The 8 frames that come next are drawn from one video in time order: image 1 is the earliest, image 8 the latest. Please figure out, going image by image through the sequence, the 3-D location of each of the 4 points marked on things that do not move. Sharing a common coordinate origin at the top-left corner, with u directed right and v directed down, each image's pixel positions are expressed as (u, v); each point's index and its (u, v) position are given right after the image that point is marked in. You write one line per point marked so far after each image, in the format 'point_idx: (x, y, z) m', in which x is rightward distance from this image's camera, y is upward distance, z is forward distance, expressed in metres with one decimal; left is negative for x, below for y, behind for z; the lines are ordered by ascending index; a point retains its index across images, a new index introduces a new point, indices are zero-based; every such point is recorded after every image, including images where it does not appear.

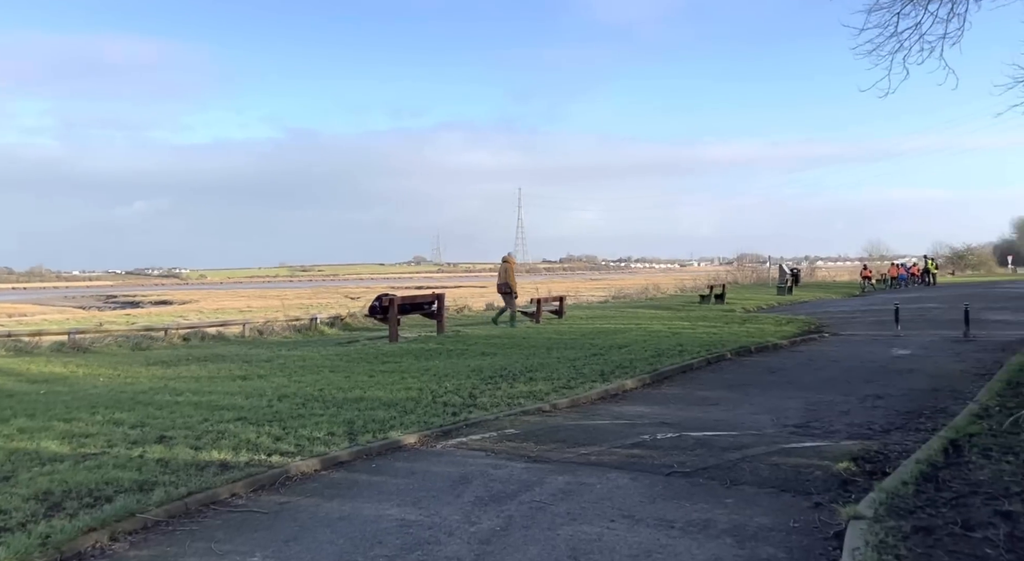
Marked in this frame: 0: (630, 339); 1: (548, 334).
0: (+2.4, -1.2, +15.4) m
1: (+0.8, -1.2, +16.9) m
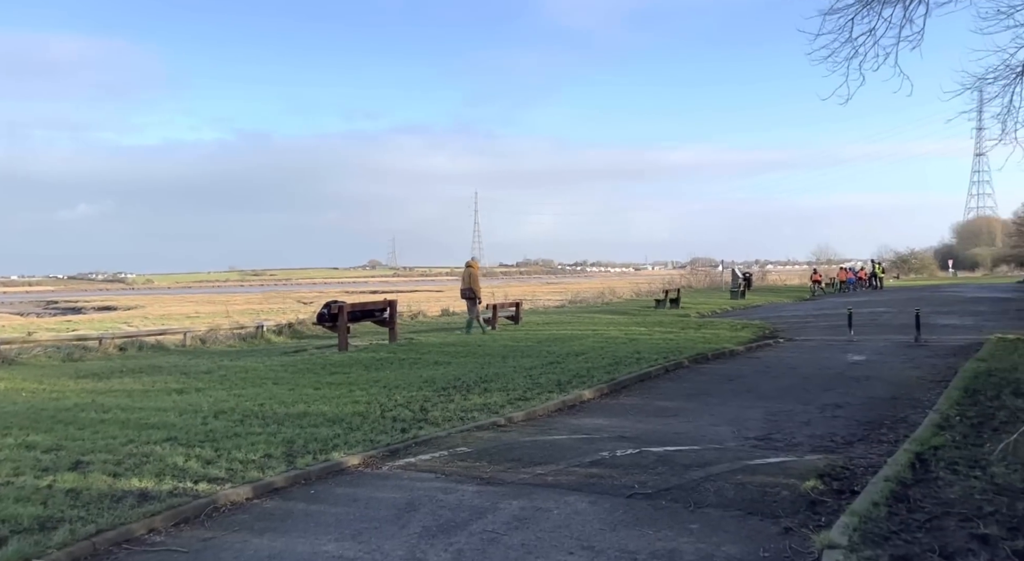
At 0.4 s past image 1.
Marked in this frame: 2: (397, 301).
0: (+1.5, -1.3, +15.2) m
1: (-0.1, -1.3, +16.7) m
2: (-2.7, -0.5, +18.2) m
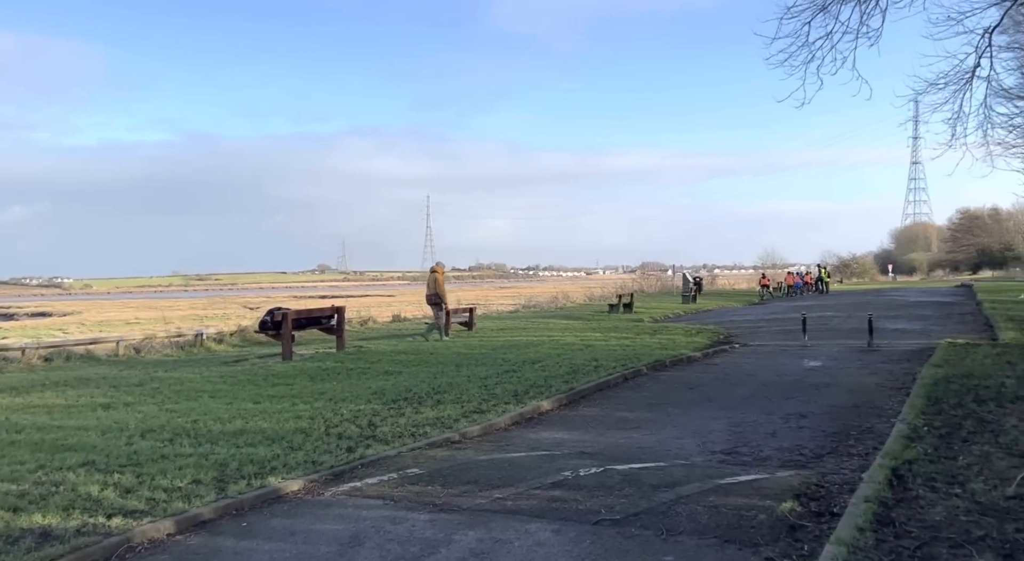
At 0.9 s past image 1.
0: (+0.6, -1.4, +15.0) m
1: (-1.1, -1.4, +16.3) m
2: (-3.8, -0.6, +17.7) m
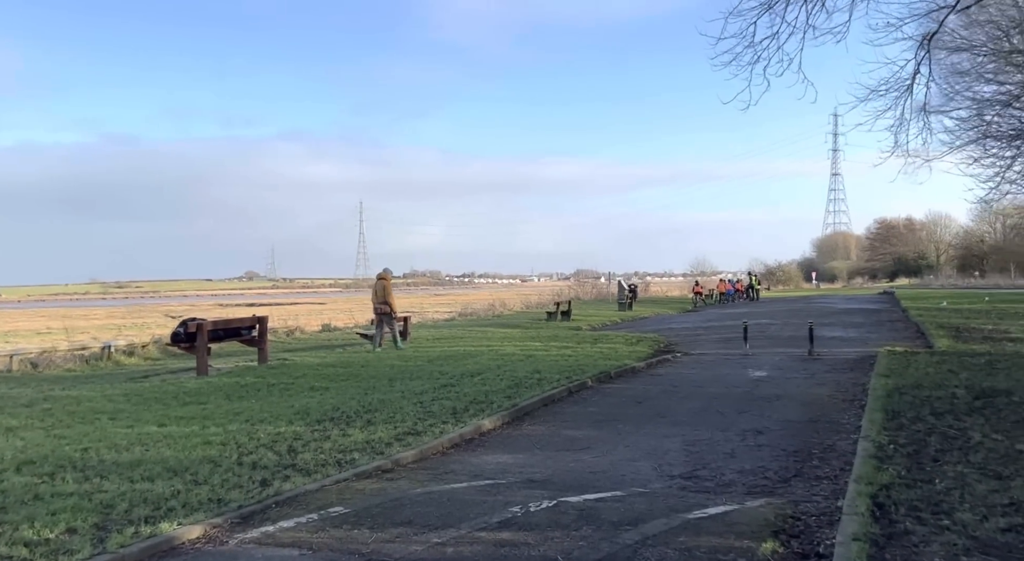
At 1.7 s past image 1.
0: (-0.5, -1.5, +14.5) m
1: (-2.3, -1.6, +15.7) m
2: (-5.1, -0.8, +16.9) m
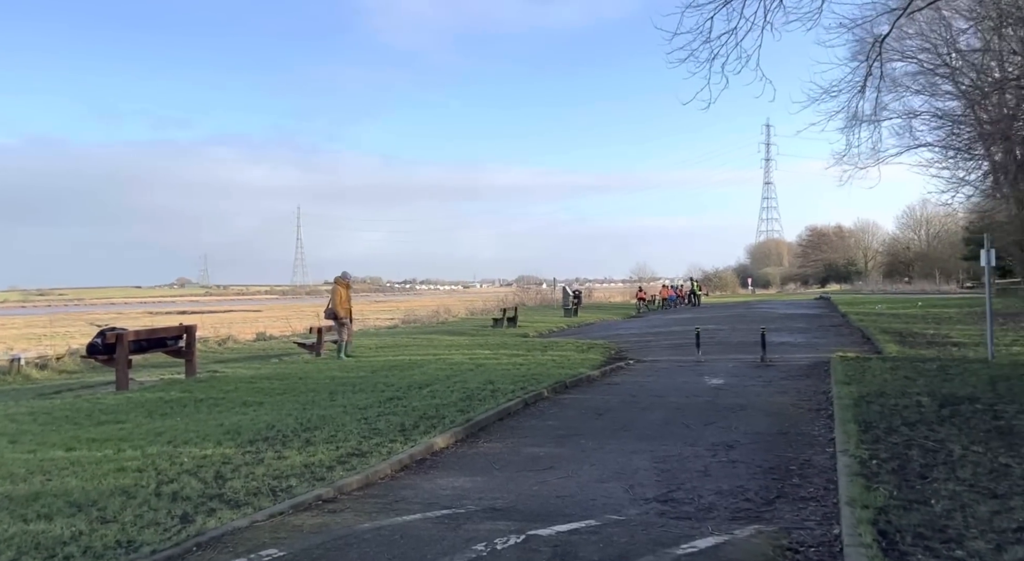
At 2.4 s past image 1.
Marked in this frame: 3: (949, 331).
0: (-1.5, -1.6, +14.0) m
1: (-3.4, -1.7, +15.0) m
2: (-6.2, -0.9, +16.0) m
3: (+9.7, -1.1, +18.0) m
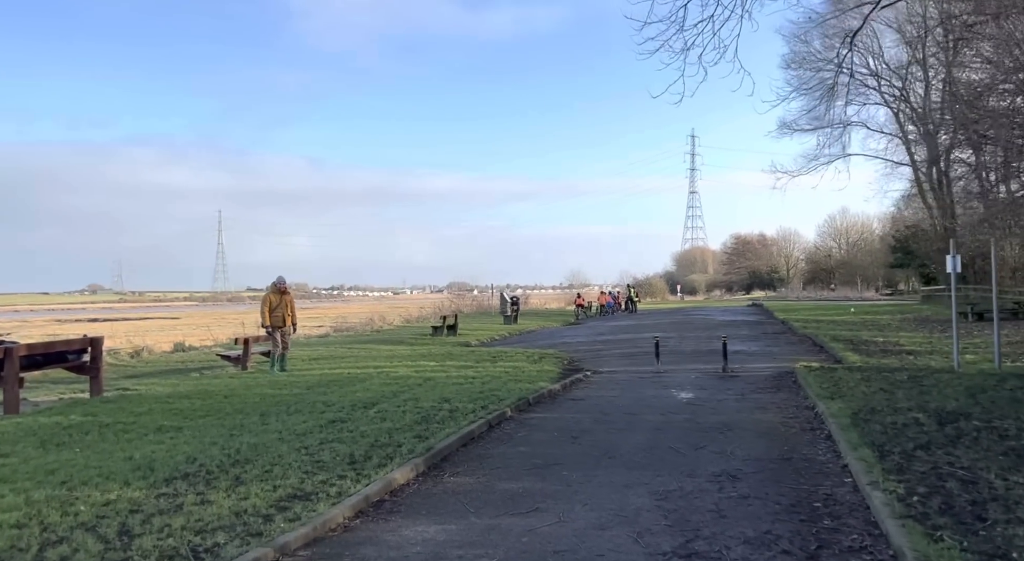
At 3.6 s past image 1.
0: (-2.4, -1.7, +13.0) m
1: (-4.4, -1.8, +13.9) m
2: (-7.3, -1.0, +14.7) m
3: (+8.4, -1.3, +18.0) m
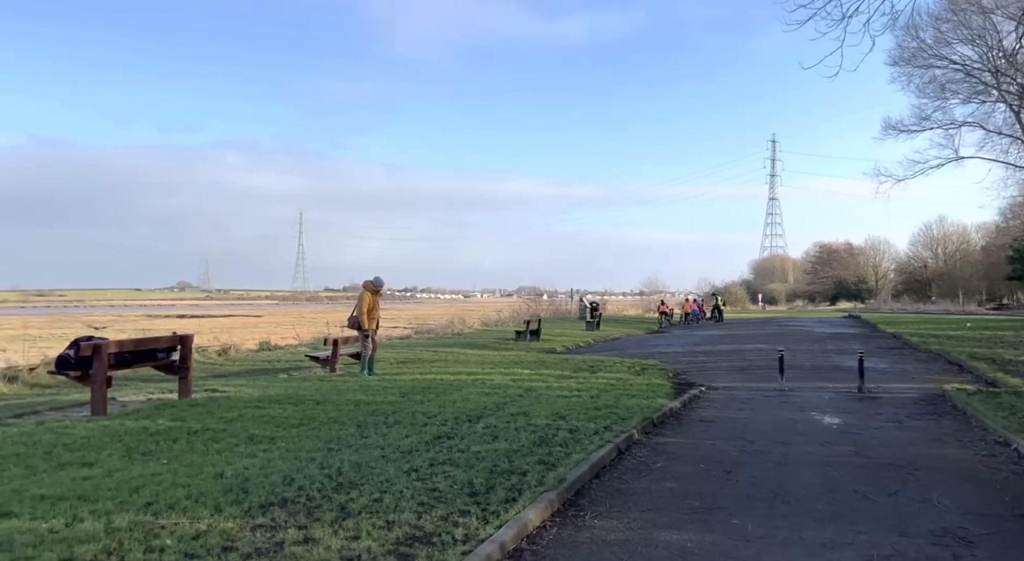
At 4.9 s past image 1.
0: (-0.9, -1.7, +12.3) m
1: (-2.8, -1.8, +13.4) m
2: (-5.6, -1.0, +14.4) m
3: (+10.4, -1.5, +16.3) m
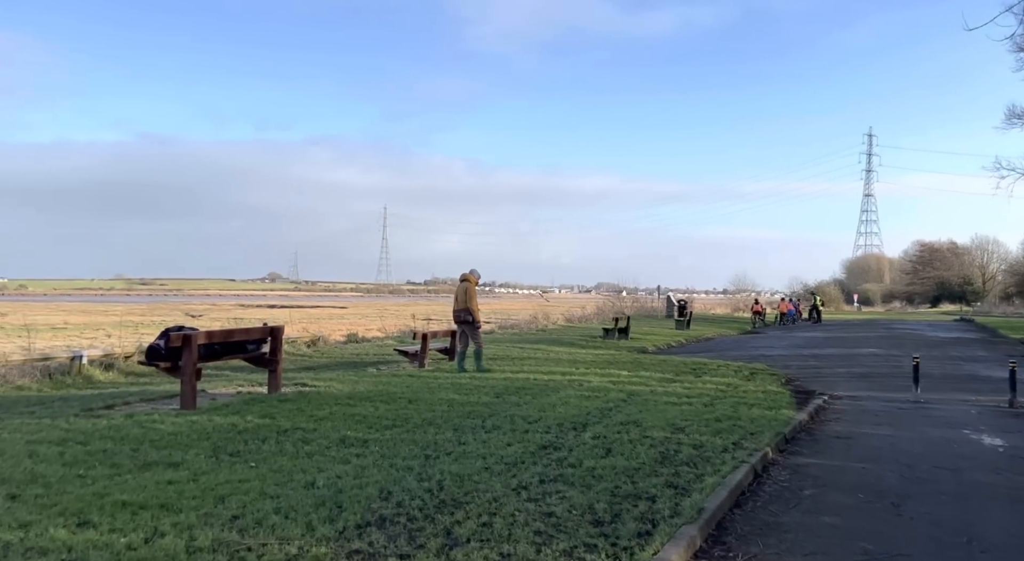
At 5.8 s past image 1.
0: (+0.5, -1.7, +11.8) m
1: (-1.2, -1.7, +13.1) m
2: (-4.0, -0.8, +14.3) m
3: (+12.1, -1.6, +14.6) m
